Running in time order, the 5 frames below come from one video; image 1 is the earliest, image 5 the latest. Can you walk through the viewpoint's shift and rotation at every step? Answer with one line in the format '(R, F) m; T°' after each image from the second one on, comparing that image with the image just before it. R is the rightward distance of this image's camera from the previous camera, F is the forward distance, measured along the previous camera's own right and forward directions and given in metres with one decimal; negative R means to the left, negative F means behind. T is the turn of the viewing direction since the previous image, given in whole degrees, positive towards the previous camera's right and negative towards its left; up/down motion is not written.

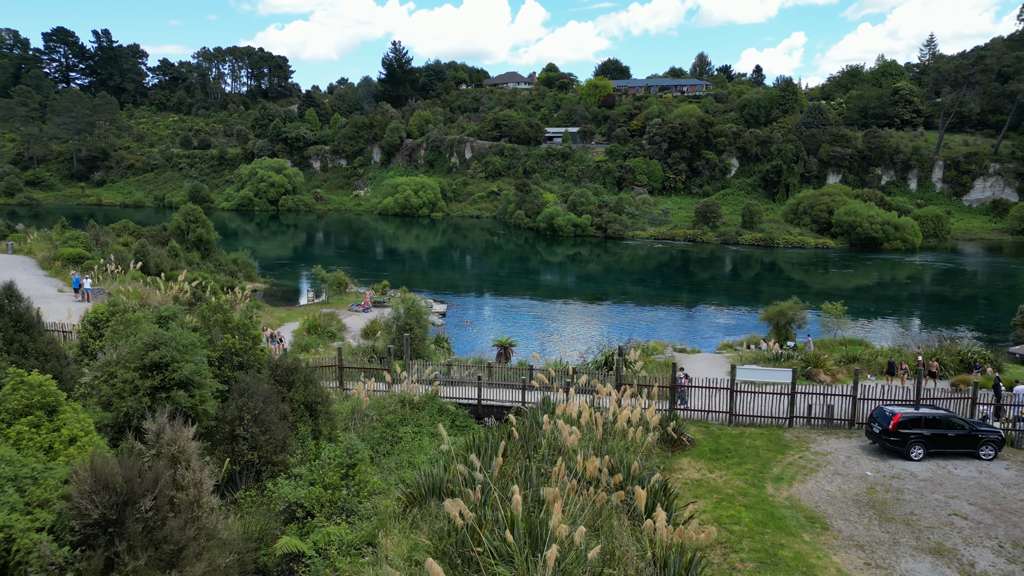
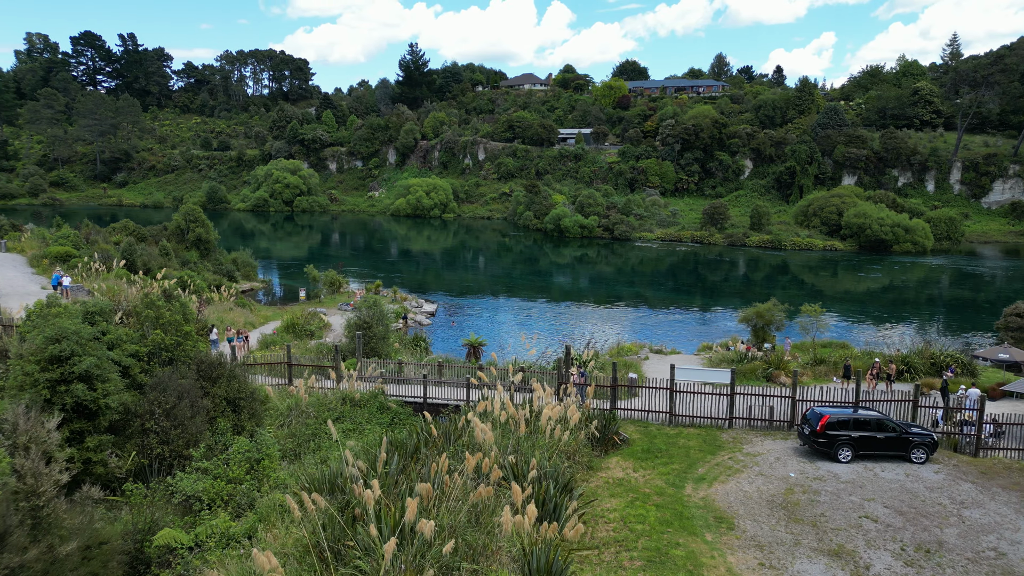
(+1.7, 0.0) m; -2°
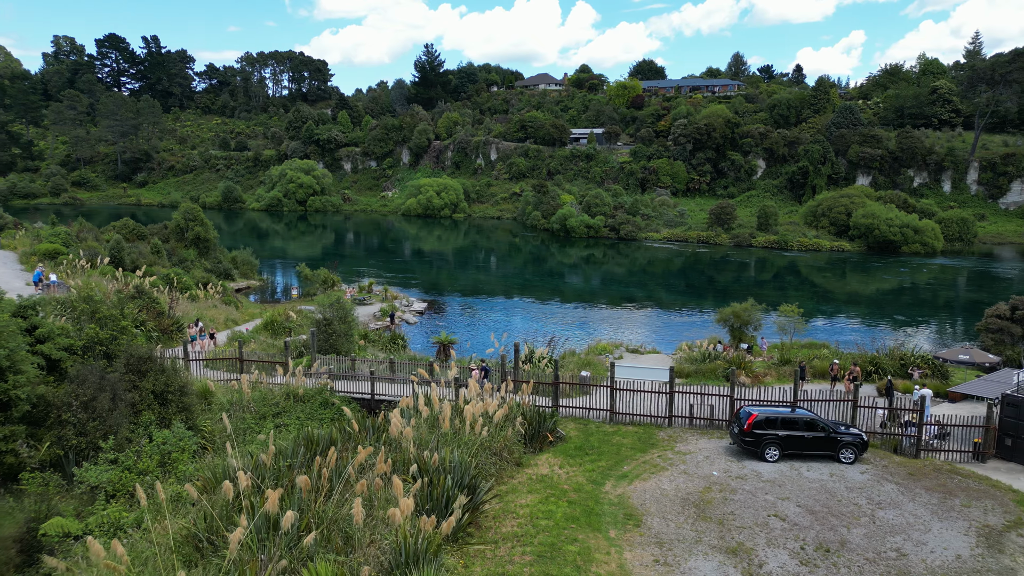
(+1.6, 0.0) m; -2°
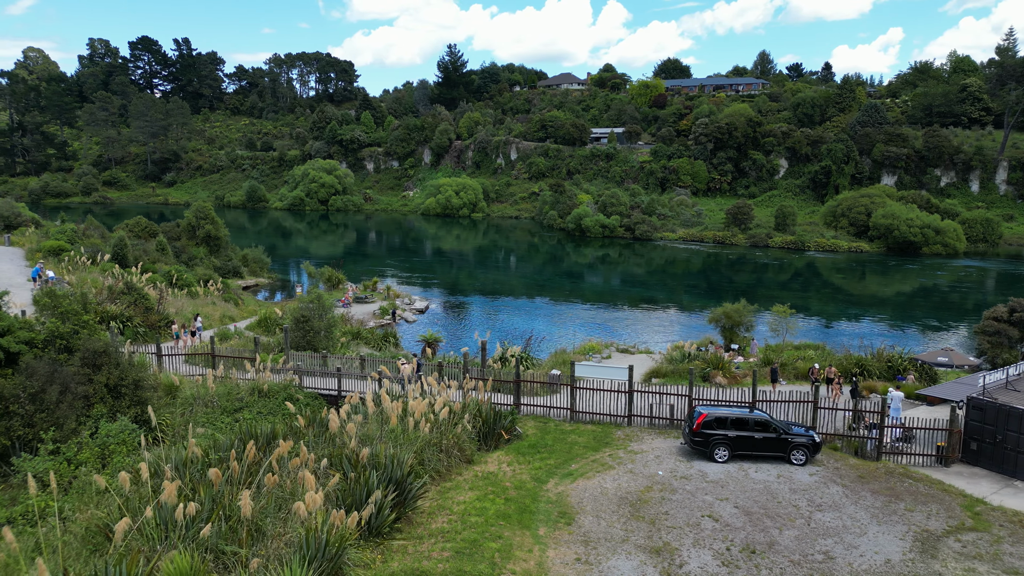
(+1.3, 0.0) m; -2°
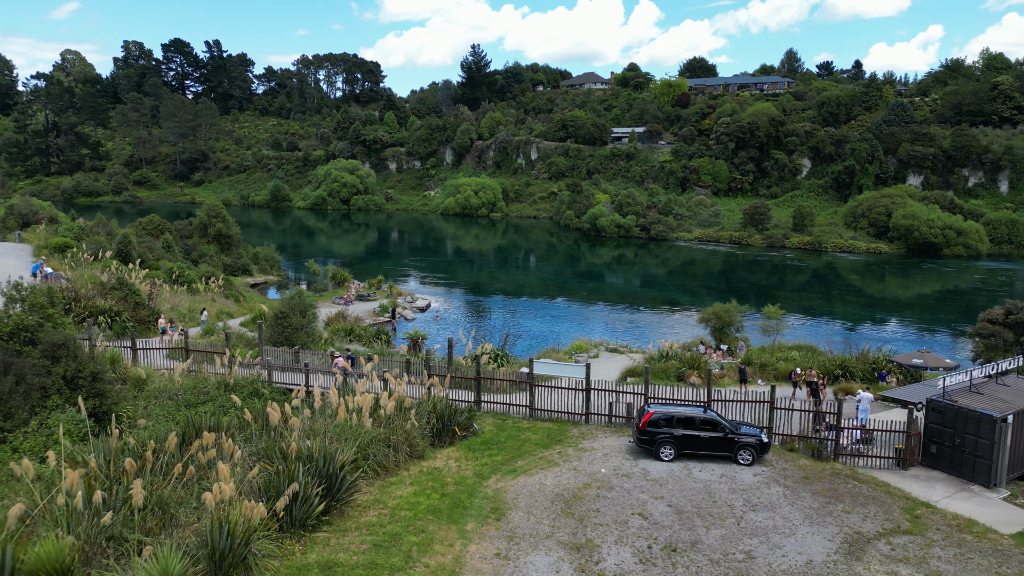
(+1.4, 0.0) m; -2°
